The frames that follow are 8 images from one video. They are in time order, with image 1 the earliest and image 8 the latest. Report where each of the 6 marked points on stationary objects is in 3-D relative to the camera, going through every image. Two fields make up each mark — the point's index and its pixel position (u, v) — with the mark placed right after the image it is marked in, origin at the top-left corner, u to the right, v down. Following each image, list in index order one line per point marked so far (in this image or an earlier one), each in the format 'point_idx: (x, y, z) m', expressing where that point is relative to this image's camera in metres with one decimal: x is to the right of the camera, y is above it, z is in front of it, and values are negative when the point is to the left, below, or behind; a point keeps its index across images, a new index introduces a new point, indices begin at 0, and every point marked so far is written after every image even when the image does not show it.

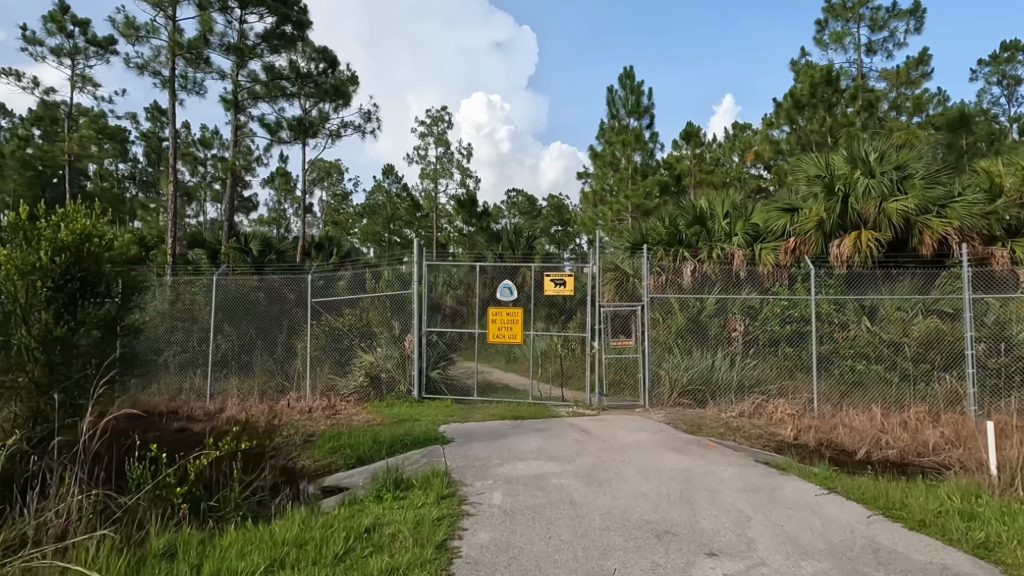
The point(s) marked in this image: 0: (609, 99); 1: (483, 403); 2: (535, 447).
0: (+2.9, +5.8, +16.4) m
1: (-0.5, -2.1, +9.4) m
2: (+0.2, -1.8, +6.1) m
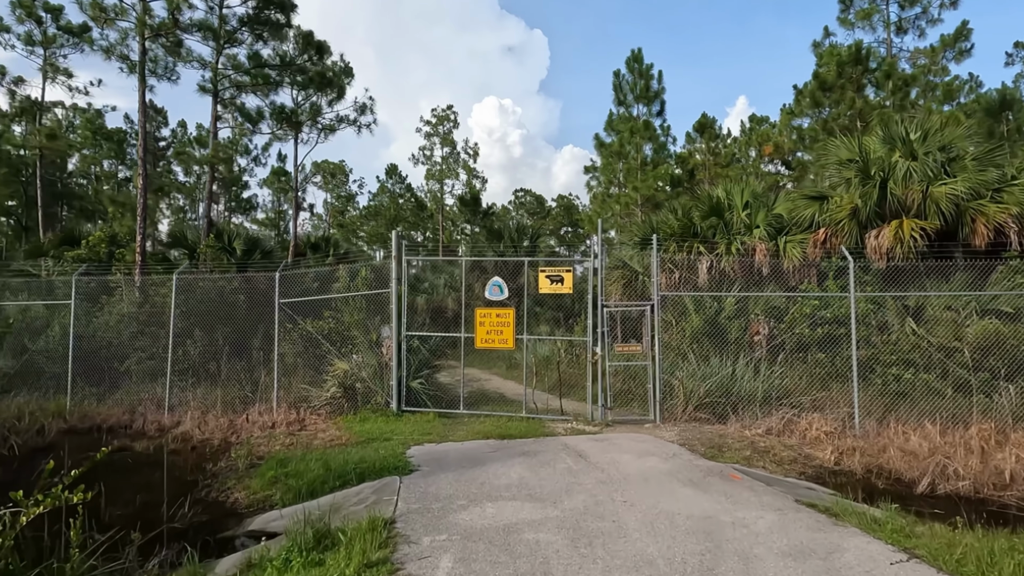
0: (+2.9, +5.8, +15.2) m
1: (-0.7, -2.0, +8.3) m
2: (0.0, -1.7, +4.9) m
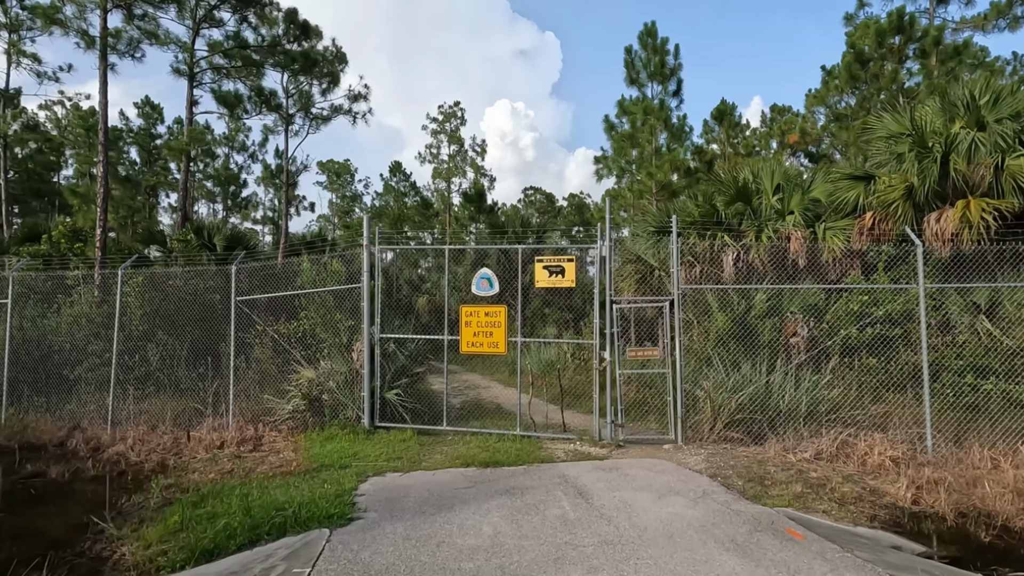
0: (+2.9, +5.8, +13.8) m
1: (-0.8, -2.0, +6.9) m
2: (-0.2, -1.6, +3.5) m
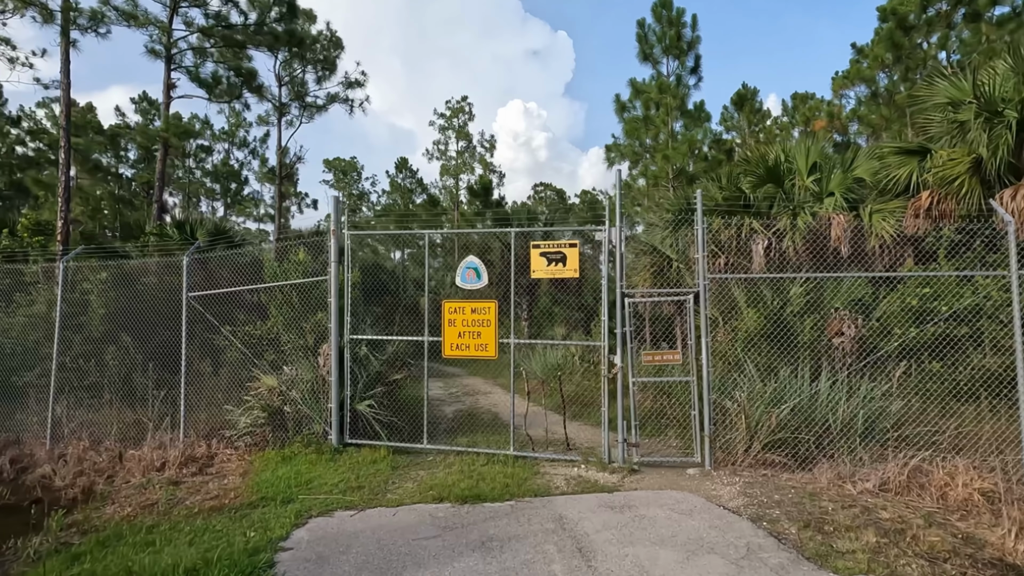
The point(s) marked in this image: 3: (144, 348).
0: (+3.0, +5.9, +12.6) m
1: (-0.9, -1.9, +5.8) m
2: (-0.3, -1.5, +2.4) m
3: (-5.6, -0.9, +8.2) m
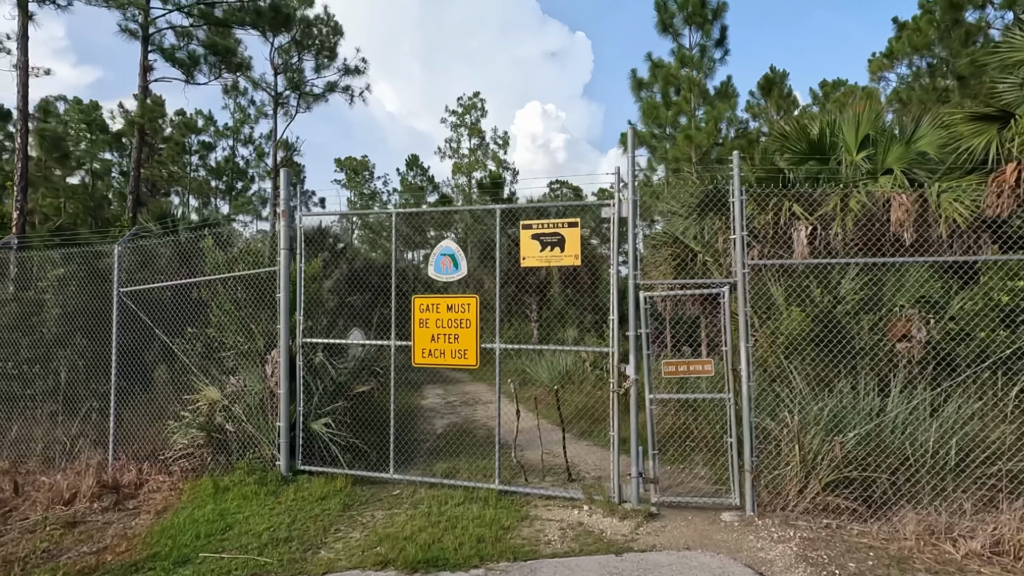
0: (+3.1, +6.0, +11.3) m
1: (-1.0, -1.8, +4.7) m
2: (-0.6, -1.4, +1.2) m
3: (-5.6, -0.9, +7.2) m
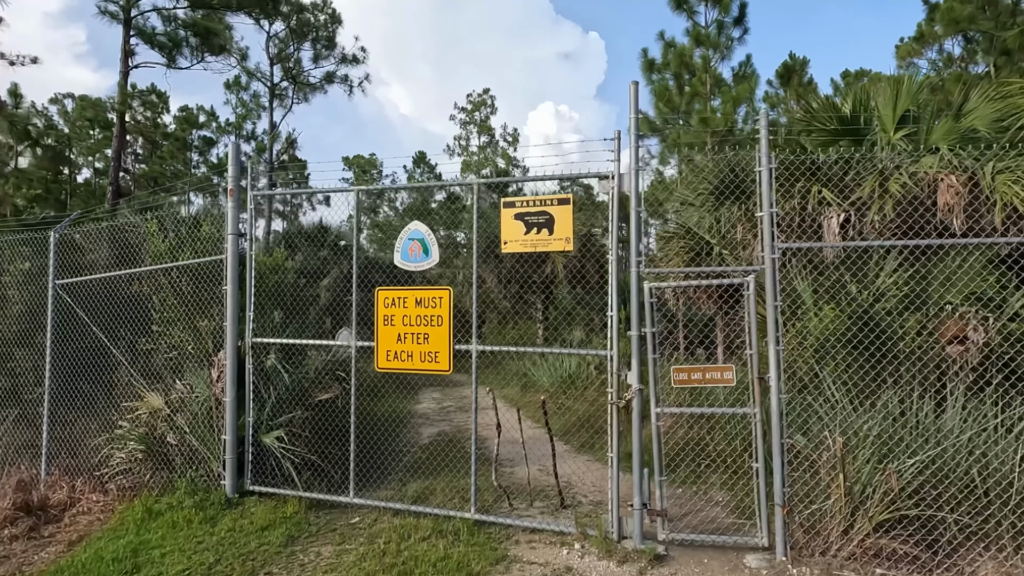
0: (+3.1, +6.0, +10.5) m
1: (-1.1, -1.7, +3.9) m
2: (-0.8, -1.4, +0.5) m
3: (-5.7, -0.8, +6.6) m
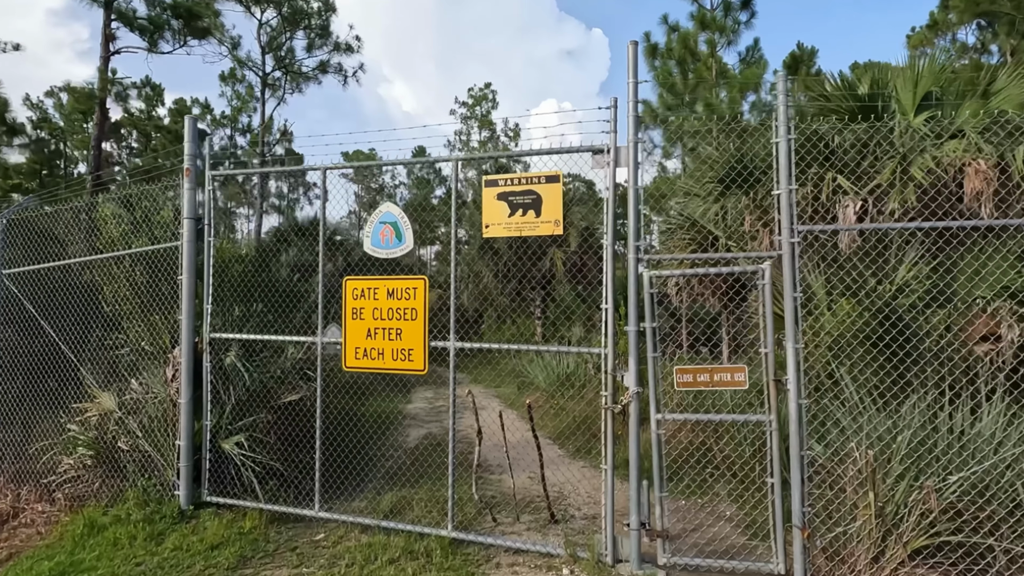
0: (+3.1, +6.1, +10.0) m
1: (-1.3, -1.7, +3.5) m
2: (-0.9, -1.3, 0.0) m
3: (-5.8, -0.7, +6.2) m
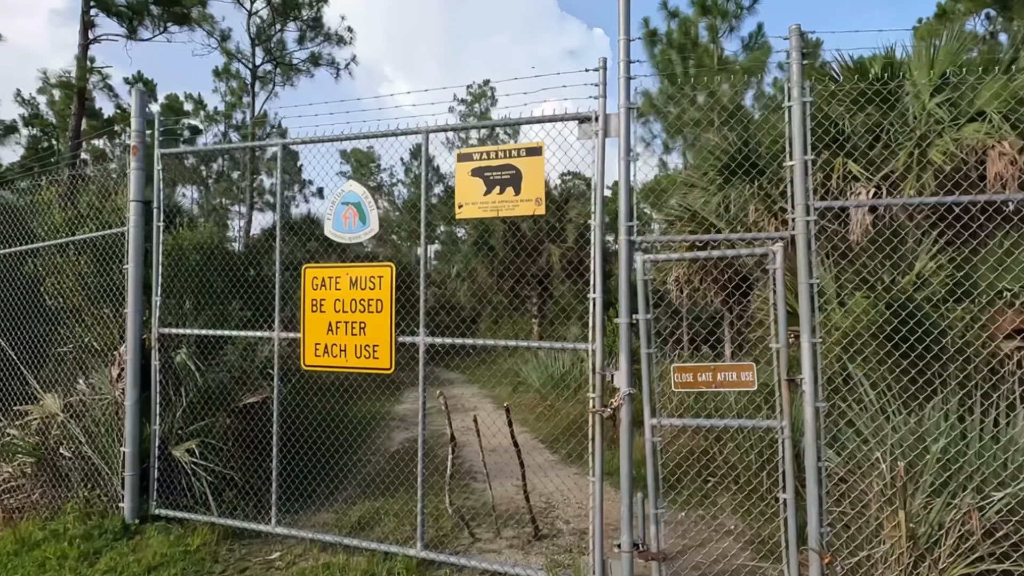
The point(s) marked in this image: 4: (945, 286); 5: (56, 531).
0: (+2.9, +6.2, +9.6) m
1: (-1.4, -1.6, +3.1) m
2: (-1.1, -1.2, -0.3) m
3: (-5.9, -0.6, +5.8) m
4: (+2.8, 0.0, +3.2) m
5: (-2.9, -1.6, +3.4) m
